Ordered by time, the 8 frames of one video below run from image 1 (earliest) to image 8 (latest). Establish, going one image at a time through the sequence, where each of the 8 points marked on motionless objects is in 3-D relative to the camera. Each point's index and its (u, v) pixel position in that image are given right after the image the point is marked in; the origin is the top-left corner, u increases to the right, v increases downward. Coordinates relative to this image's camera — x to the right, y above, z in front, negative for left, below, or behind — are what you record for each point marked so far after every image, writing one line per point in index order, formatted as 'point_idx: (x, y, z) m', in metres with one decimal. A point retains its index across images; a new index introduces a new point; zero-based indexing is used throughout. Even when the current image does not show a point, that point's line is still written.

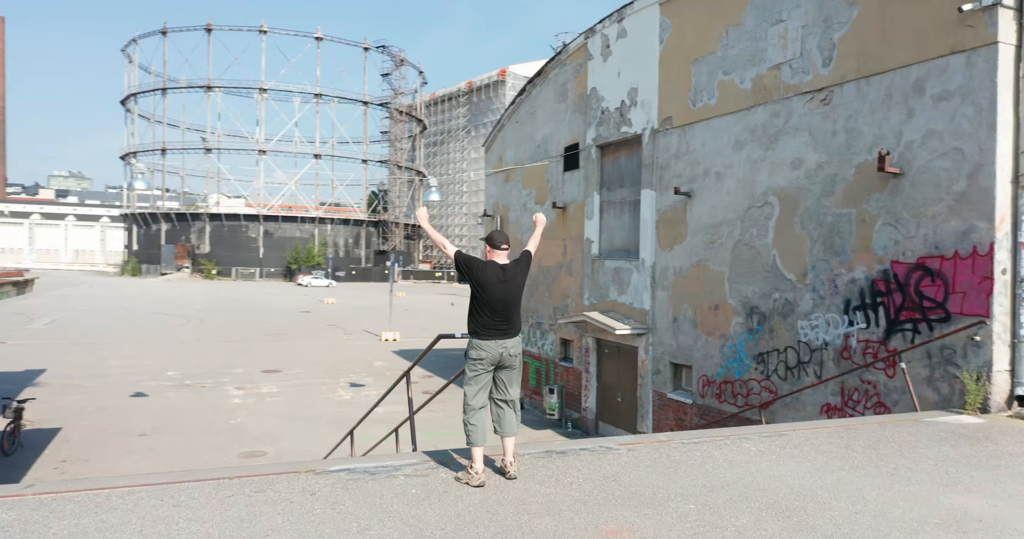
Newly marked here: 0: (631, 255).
0: (+2.2, +0.3, +12.2) m
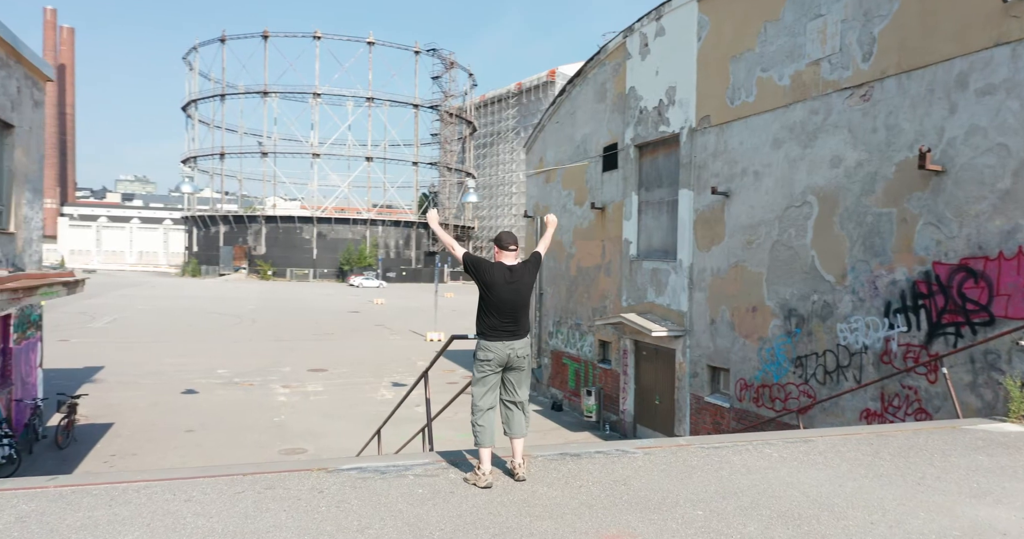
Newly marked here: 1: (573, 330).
0: (+2.8, +0.2, +12.1) m
1: (+1.5, -1.4, +15.5) m
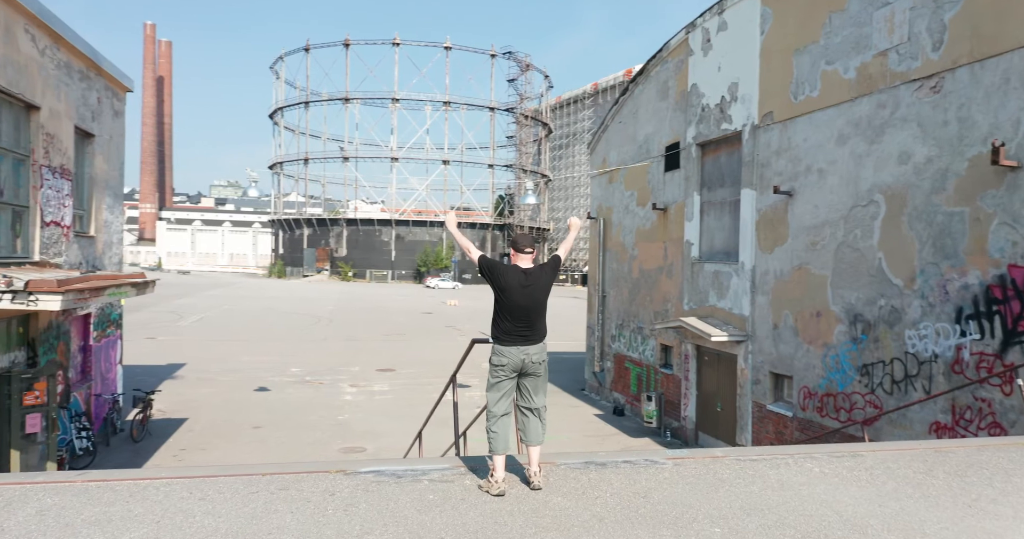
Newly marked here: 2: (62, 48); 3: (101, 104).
0: (+3.7, +0.2, +11.7) m
1: (+2.8, -1.4, +15.3) m
2: (-6.1, +3.0, +9.3) m
3: (-6.6, +2.7, +11.1) m
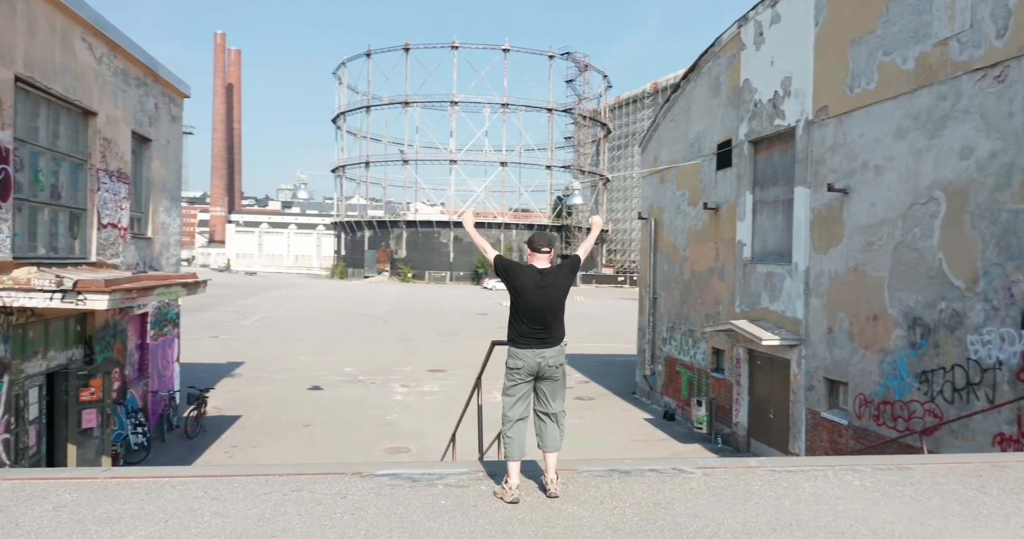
0: (+4.5, +0.2, +11.3) m
1: (+3.8, -1.4, +14.9) m
2: (-5.5, +3.0, +9.6) m
3: (-5.9, +2.7, +11.5) m
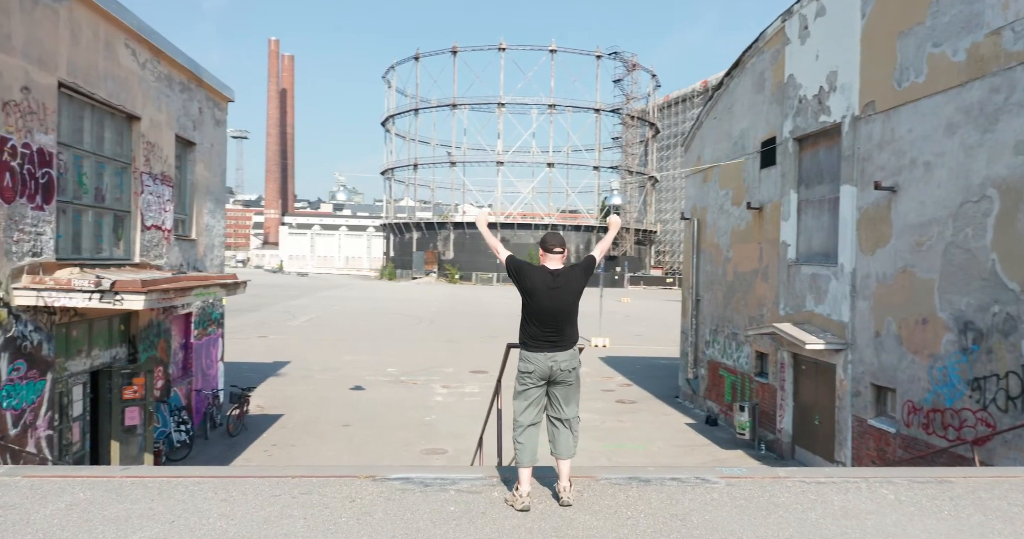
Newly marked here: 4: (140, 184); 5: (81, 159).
0: (+5.0, +0.1, +10.9) m
1: (+4.6, -1.5, +14.5) m
2: (-5.0, +3.0, +9.9) m
3: (-5.3, +2.6, +11.8) m
4: (-4.9, +1.1, +9.1) m
5: (-4.8, +1.2, +7.6) m
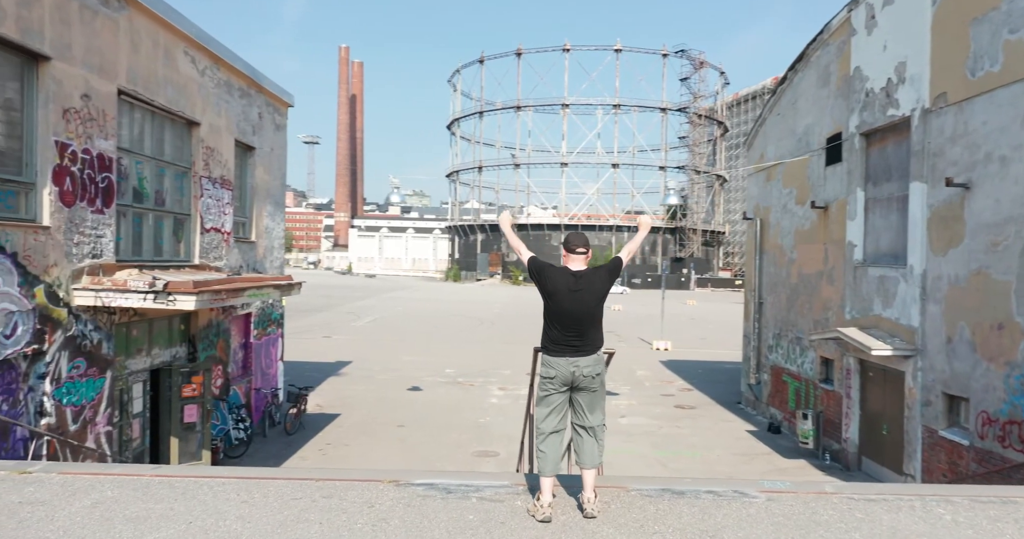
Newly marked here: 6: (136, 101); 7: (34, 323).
0: (+5.8, +0.1, +10.3) m
1: (+5.7, -1.5, +14.0) m
2: (-4.3, +2.9, +10.2) m
3: (-4.4, +2.6, +12.1) m
4: (-4.3, +1.1, +9.4) m
5: (-4.3, +1.2, +7.9) m
6: (-4.2, +1.9, +7.7) m
7: (-4.0, -0.4, +5.8) m
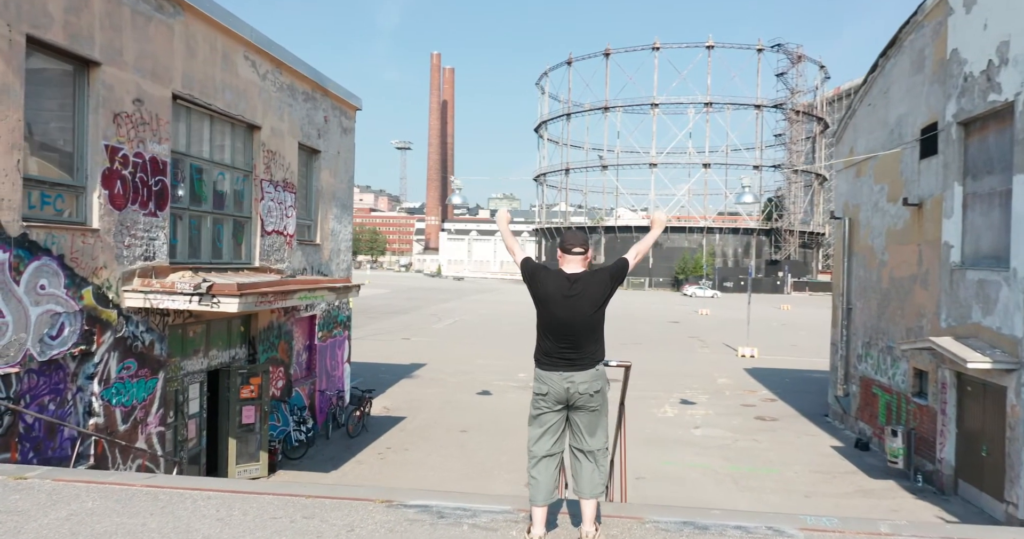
0: (+6.6, +0.1, +9.2) m
1: (+6.9, -1.6, +12.9) m
2: (-3.5, +2.9, +10.4) m
3: (-3.4, +2.5, +12.3) m
4: (-3.5, +1.1, +9.5) m
5: (-3.7, +1.2, +8.1) m
6: (-3.7, +1.9, +7.9) m
7: (-3.7, -0.5, +5.9) m
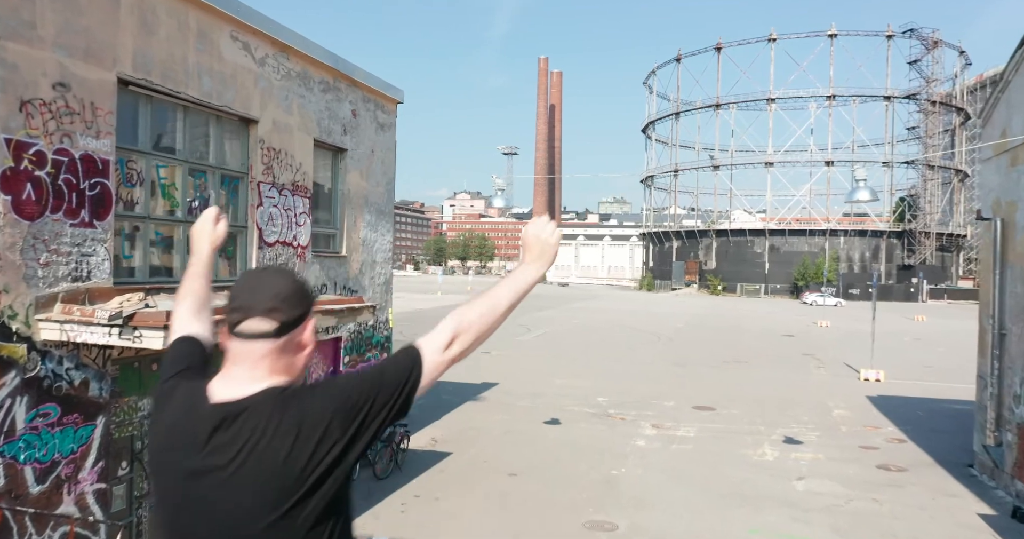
0: (+6.9, -0.1, +6.4) m
1: (+7.8, -1.8, +10.0) m
2: (-2.9, +2.7, +9.1) m
3: (-2.4, +2.3, +11.0) m
4: (-3.0, +0.9, +8.3) m
5: (-3.4, +1.0, +6.9) m
6: (-3.4, +1.7, +6.7) m
7: (-3.8, -0.6, +4.7) m
